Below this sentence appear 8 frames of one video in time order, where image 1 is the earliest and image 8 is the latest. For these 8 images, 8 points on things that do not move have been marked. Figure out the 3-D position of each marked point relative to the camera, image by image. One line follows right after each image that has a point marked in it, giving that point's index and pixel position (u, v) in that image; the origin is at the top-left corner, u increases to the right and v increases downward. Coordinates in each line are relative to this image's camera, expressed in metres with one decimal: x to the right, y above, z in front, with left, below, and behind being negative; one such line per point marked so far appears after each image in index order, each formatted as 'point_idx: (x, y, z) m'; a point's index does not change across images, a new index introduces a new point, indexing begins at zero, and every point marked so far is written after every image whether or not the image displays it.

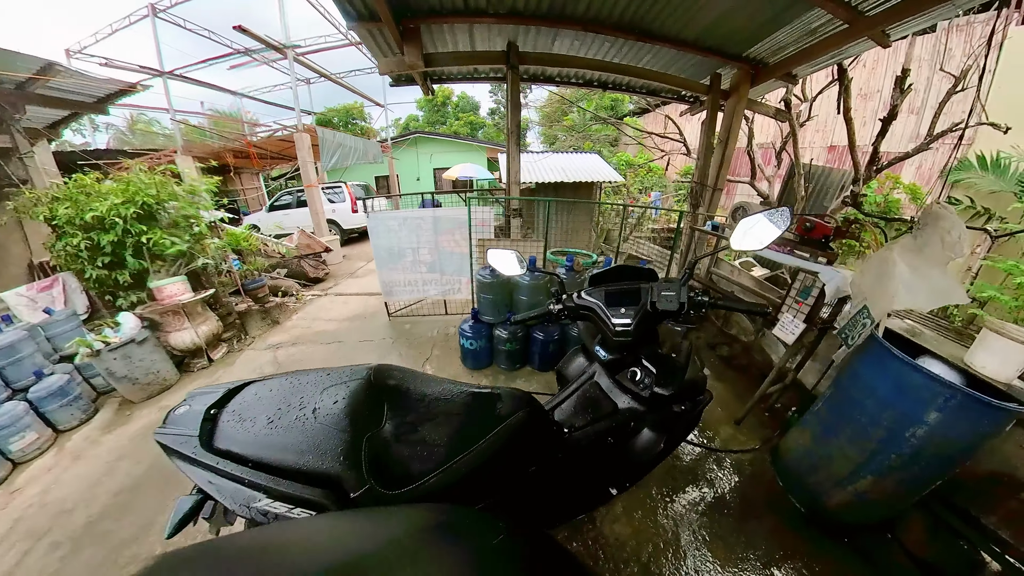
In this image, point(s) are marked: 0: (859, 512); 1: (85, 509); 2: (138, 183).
0: (+1.6, -1.0, +1.5) m
1: (-2.3, -1.2, +1.7) m
2: (-2.7, +0.8, +2.3) m
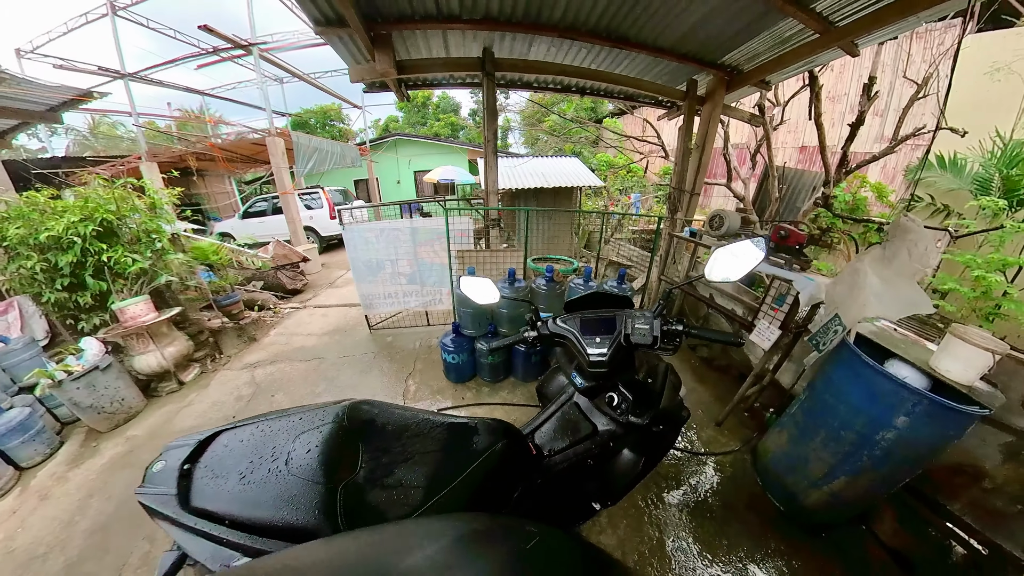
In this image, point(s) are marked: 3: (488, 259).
0: (+1.5, -1.0, +1.5) m
1: (-2.3, -1.4, +1.6) m
2: (-2.9, +0.6, +2.2) m
3: (+0.1, +0.7, +3.3) m
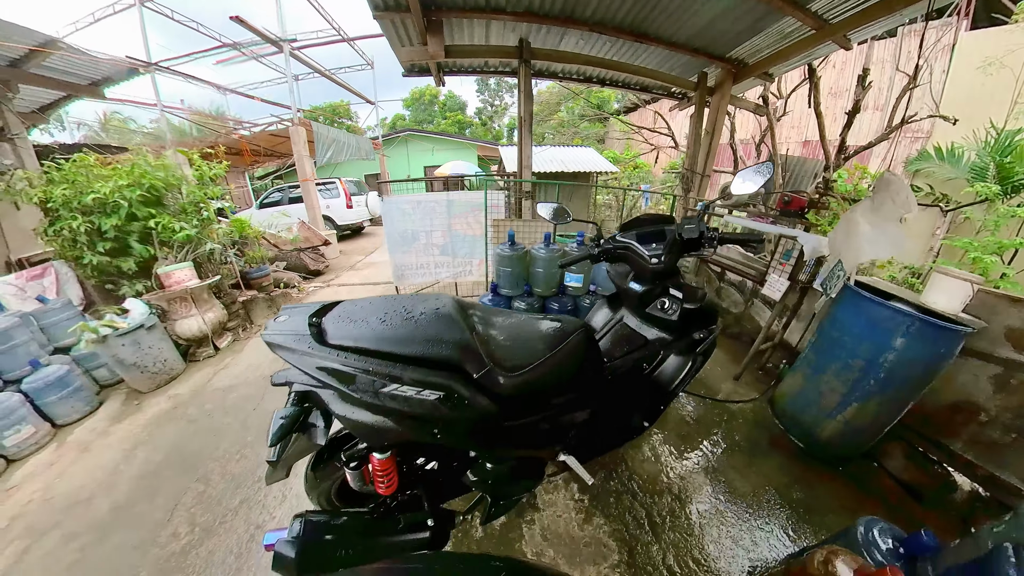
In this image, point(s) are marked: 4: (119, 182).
0: (+1.8, -0.8, +1.7) m
1: (-2.1, -1.1, +1.6) m
2: (-2.6, +0.9, +2.3) m
3: (+0.2, +0.8, +3.5) m
4: (-2.7, +0.7, +2.2) m
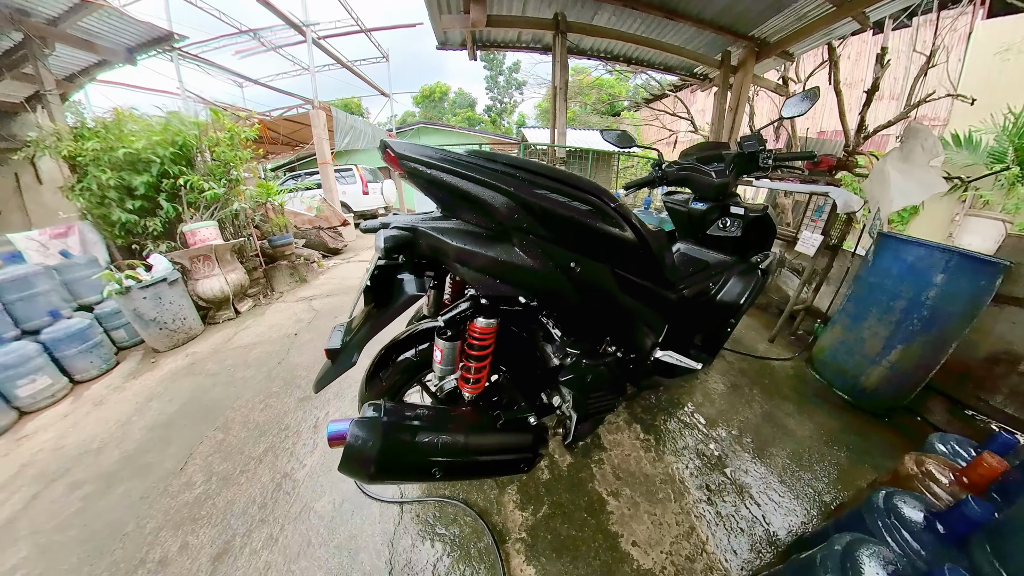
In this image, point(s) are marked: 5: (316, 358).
0: (+2.0, -0.5, +1.7) m
1: (-1.9, -0.8, +1.5) m
2: (-2.4, +1.2, +2.3) m
3: (+0.5, +1.0, +3.6) m
4: (-2.4, +1.0, +2.1) m
5: (-1.3, -0.5, +2.1) m
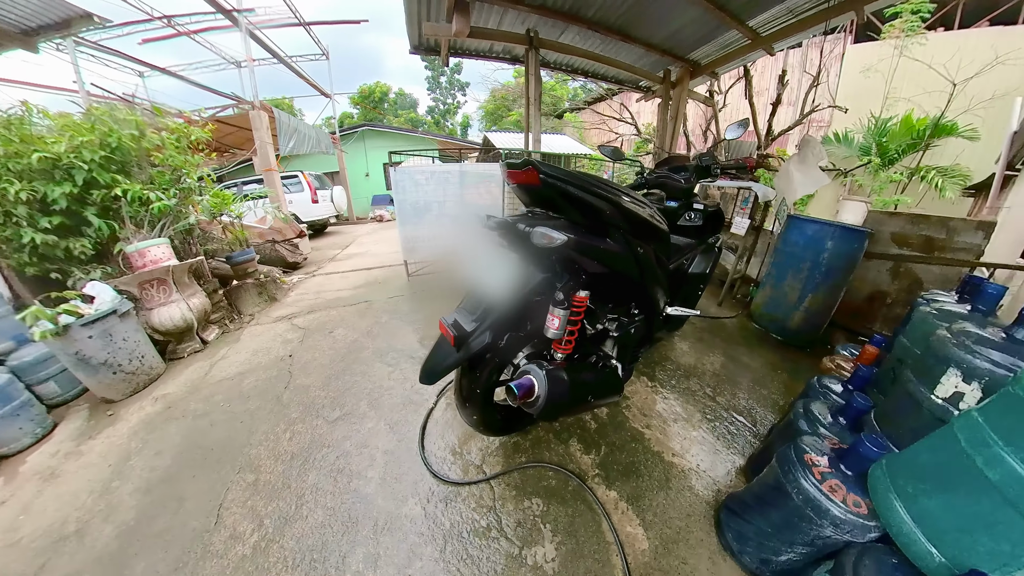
0: (+2.1, -0.3, +2.2) m
1: (-1.6, -0.9, +1.3) m
2: (-2.4, +1.0, +1.9) m
3: (+0.1, +1.1, +3.7) m
4: (-2.4, +0.8, +1.7) m
5: (-1.1, -0.5, +1.9) m
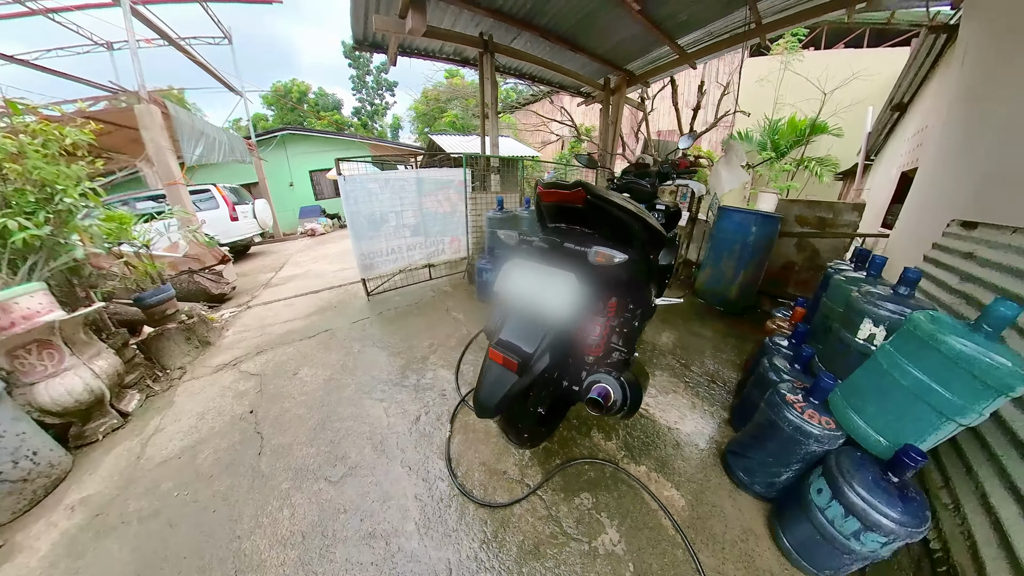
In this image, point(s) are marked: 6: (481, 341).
0: (+2.0, -0.1, +2.6) m
1: (-1.3, -1.1, +0.9) m
2: (-2.4, +0.6, +1.3) m
3: (-0.4, +1.0, +3.6) m
4: (-2.4, +0.5, +1.2) m
5: (-1.0, -0.7, +1.6) m
6: (-0.3, -0.5, +2.7) m
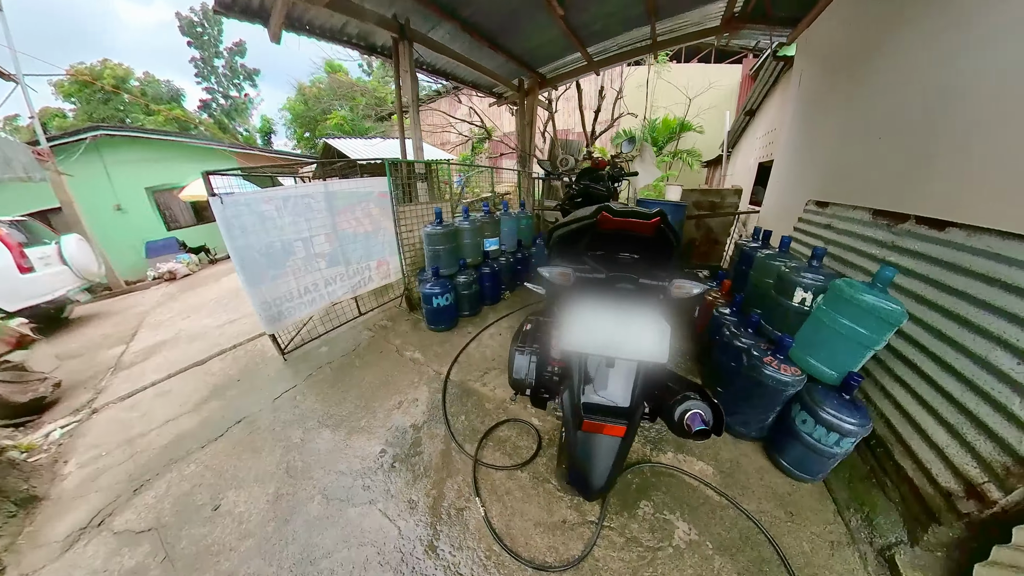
0: (+1.7, +0.1, +3.0) m
1: (-0.7, -1.5, +0.4) m
2: (-2.2, +0.1, +0.3) m
3: (-1.1, +0.7, +3.2) m
4: (-2.1, -0.1, +0.2) m
5: (-0.8, -1.1, +1.1) m
6: (-0.4, -0.8, +2.4) m
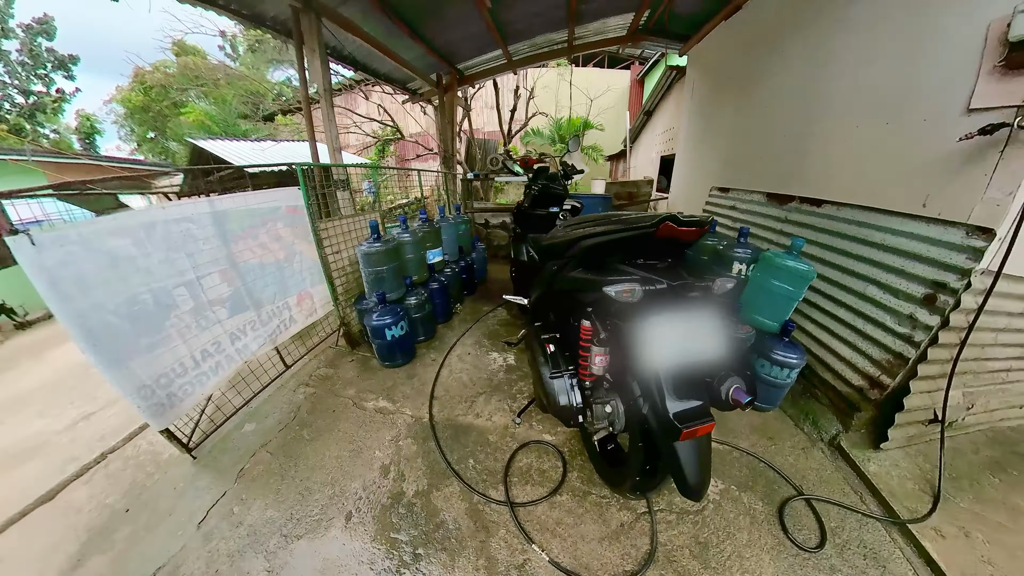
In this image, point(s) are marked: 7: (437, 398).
0: (+1.3, +0.2, +3.2) m
1: (0.0, -1.6, +0.1) m
2: (-1.6, -0.3, -0.5) m
3: (-1.5, +0.4, +2.5) m
4: (-1.4, -0.4, -0.5) m
5: (-0.3, -1.2, +0.7) m
6: (-0.4, -0.9, +2.1) m
7: (-0.6, -0.8, +2.3) m
